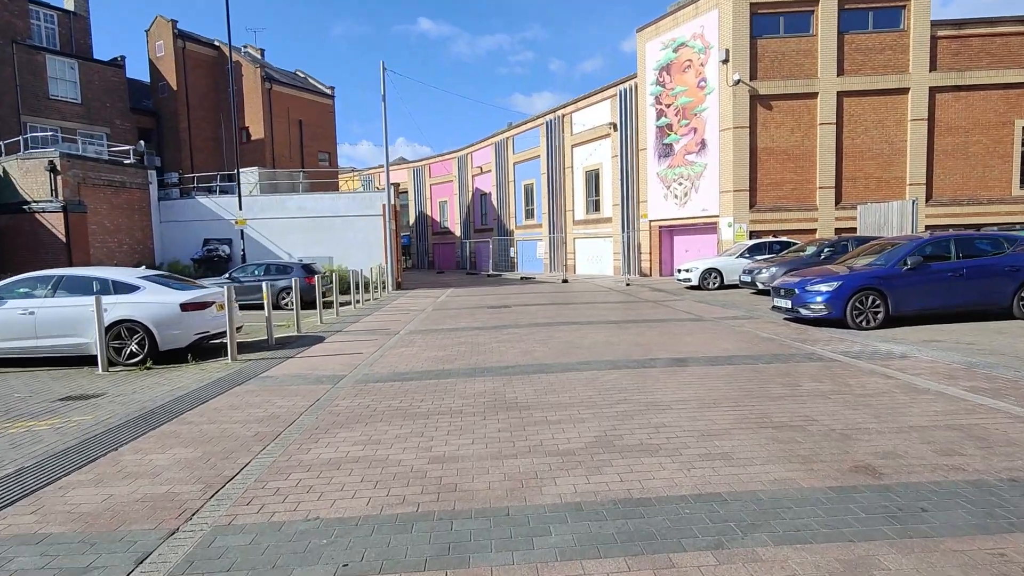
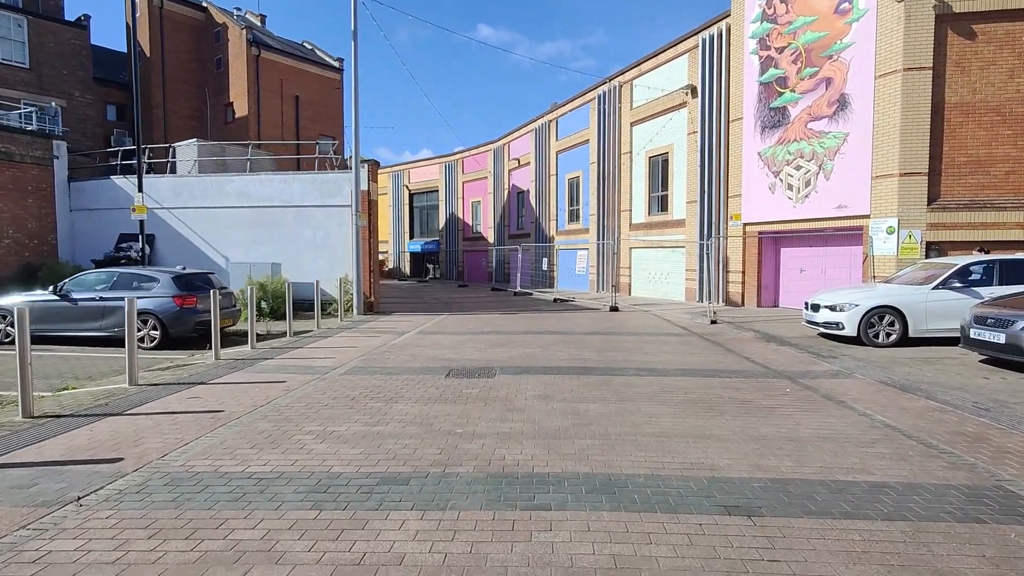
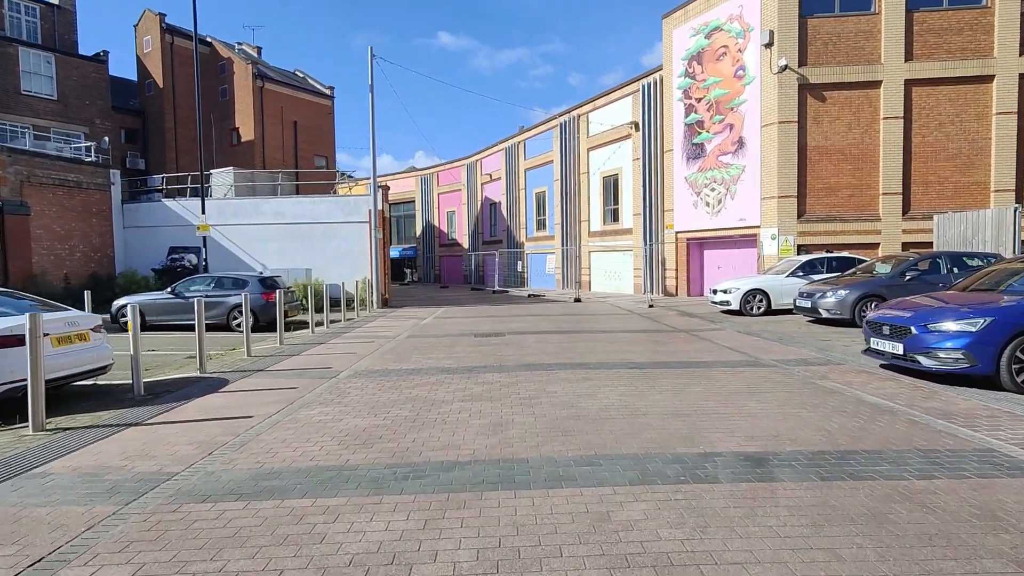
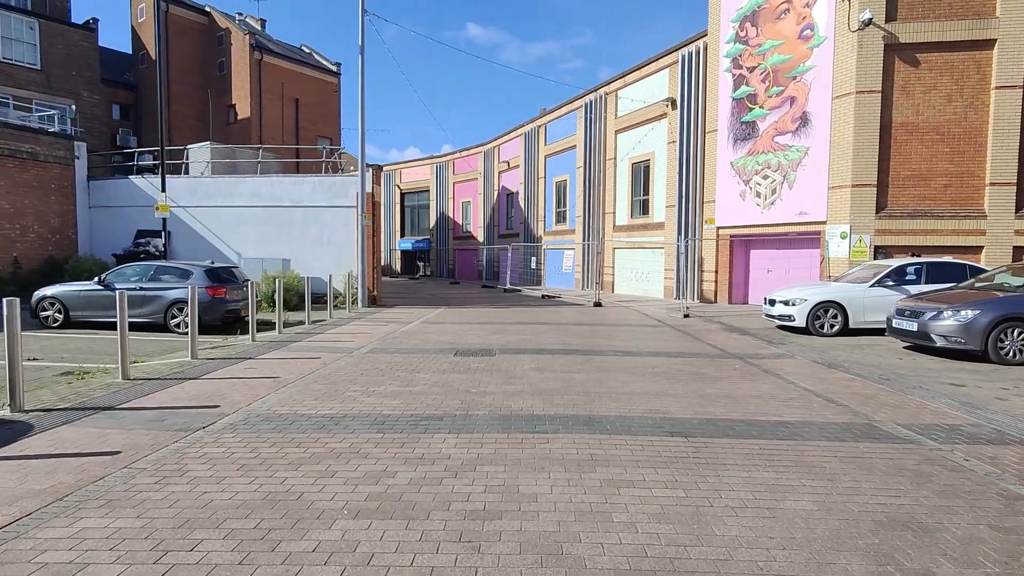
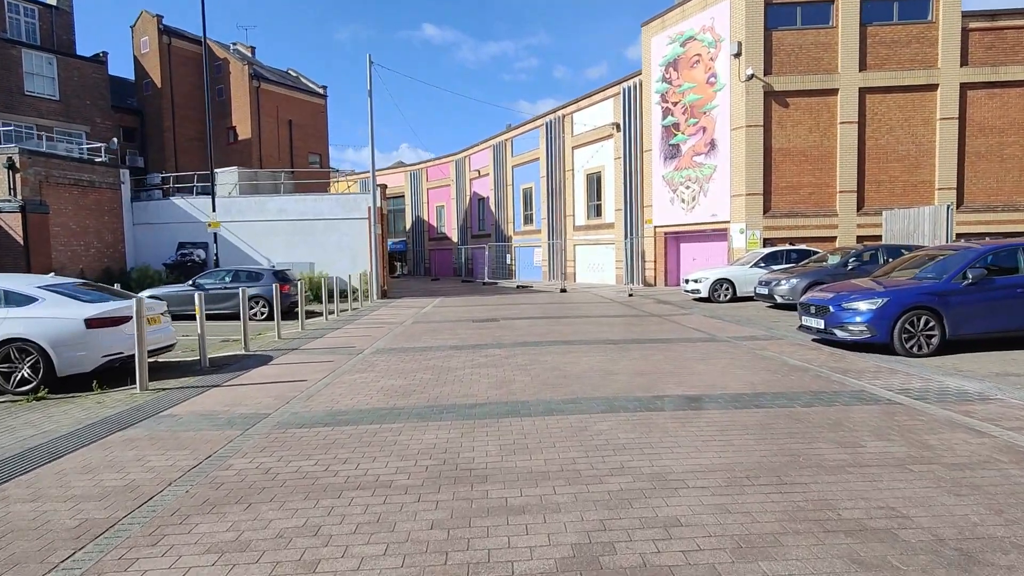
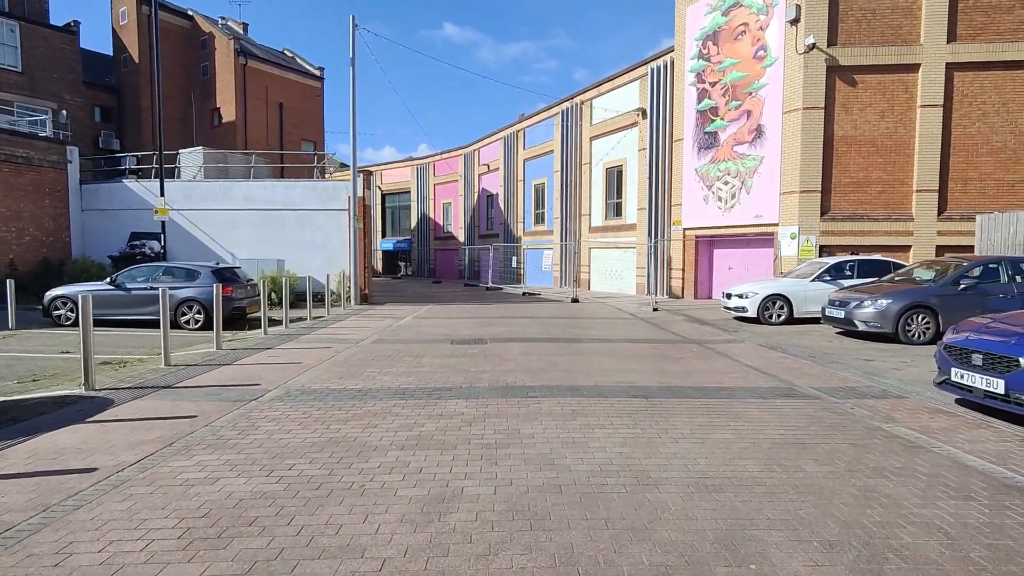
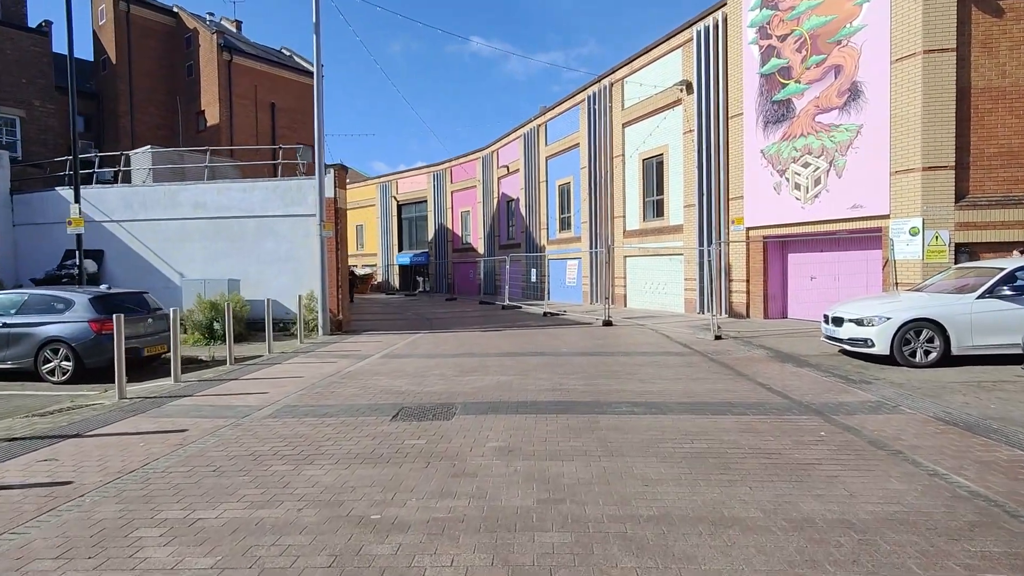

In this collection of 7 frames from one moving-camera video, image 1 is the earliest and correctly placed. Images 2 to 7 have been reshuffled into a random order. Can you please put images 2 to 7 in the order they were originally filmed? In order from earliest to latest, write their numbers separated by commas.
5, 3, 6, 4, 2, 7
